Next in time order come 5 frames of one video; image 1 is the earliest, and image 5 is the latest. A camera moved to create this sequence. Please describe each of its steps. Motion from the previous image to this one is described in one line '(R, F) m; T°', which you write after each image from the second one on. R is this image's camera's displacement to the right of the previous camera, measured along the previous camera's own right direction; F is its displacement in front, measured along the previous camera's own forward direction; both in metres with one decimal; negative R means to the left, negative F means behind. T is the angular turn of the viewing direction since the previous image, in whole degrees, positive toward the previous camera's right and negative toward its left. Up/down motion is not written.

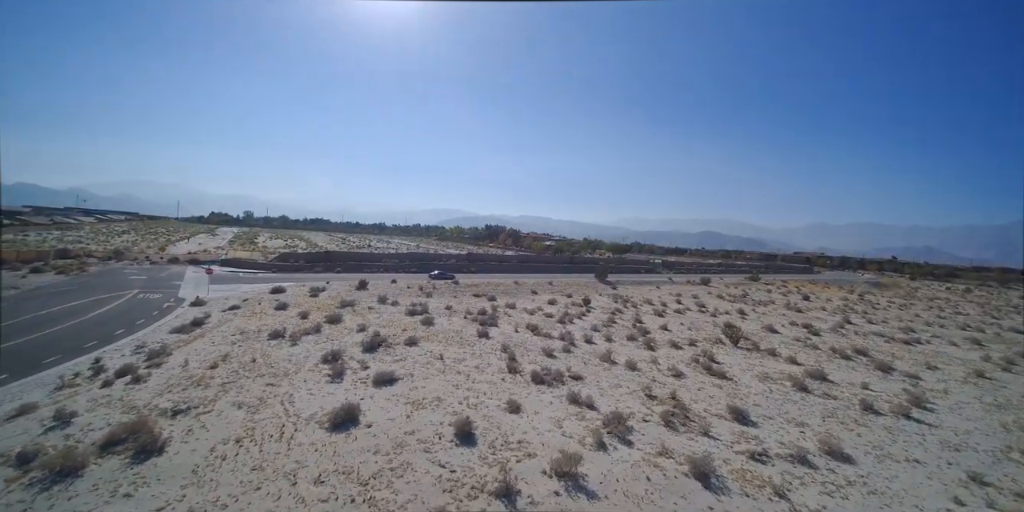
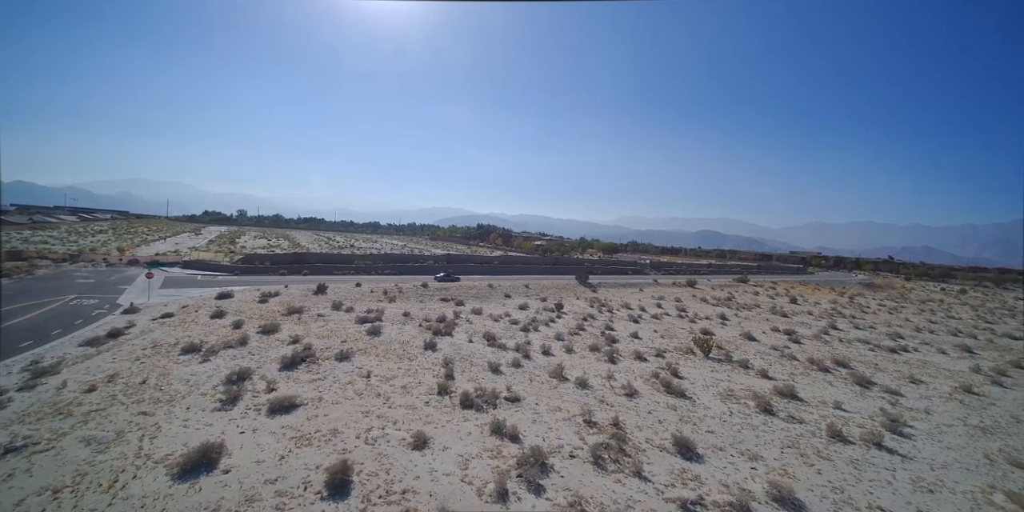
(+2.2, +1.3) m; 0°
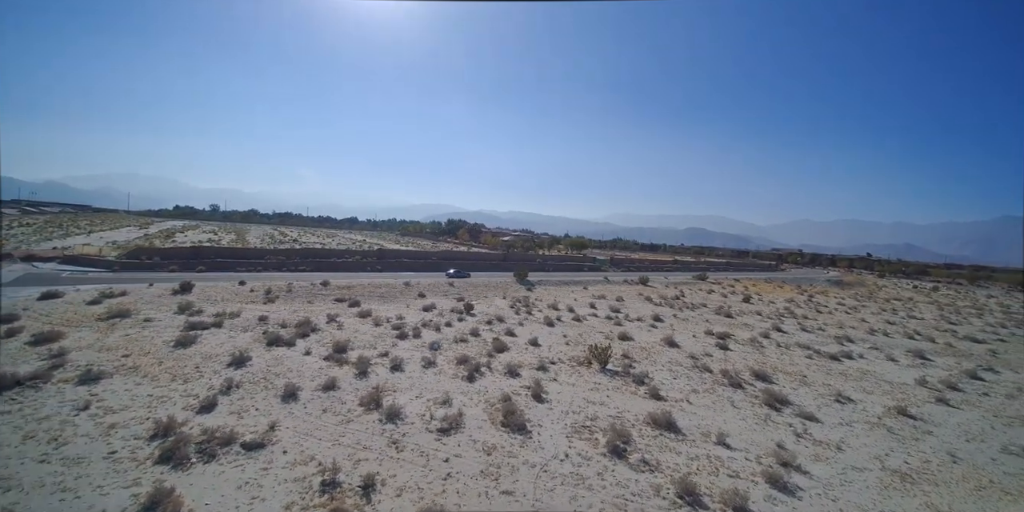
(+5.6, +3.1) m; +1°
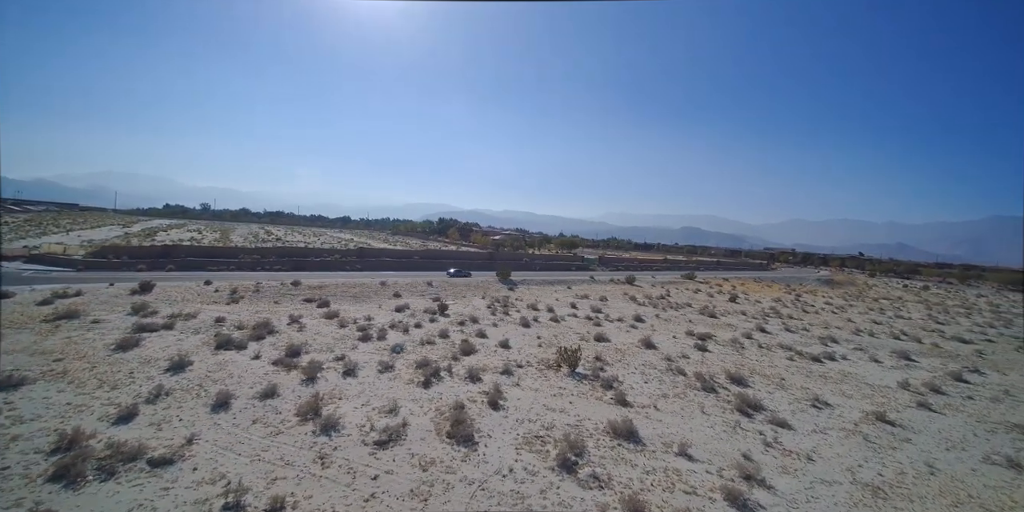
(+1.3, +0.7) m; 0°
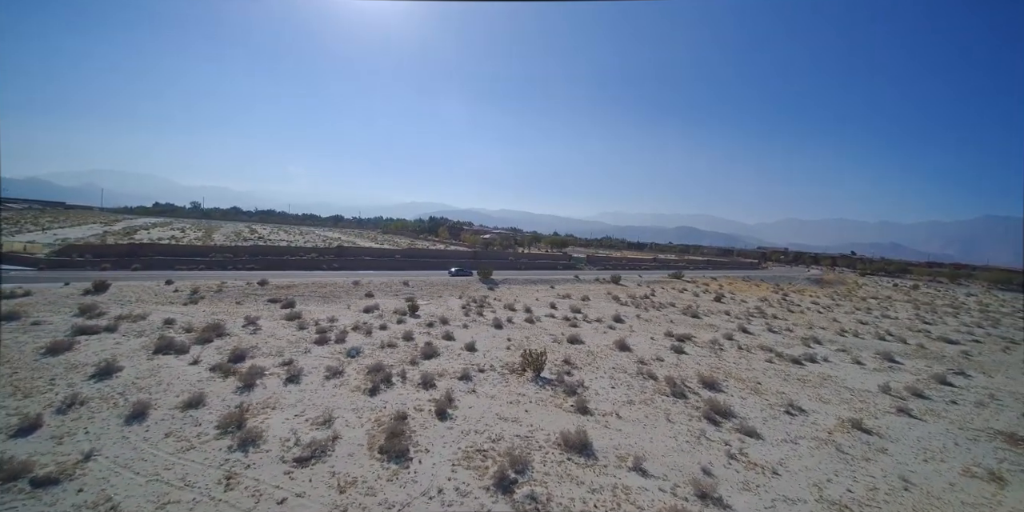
(+1.3, +0.8) m; 0°
